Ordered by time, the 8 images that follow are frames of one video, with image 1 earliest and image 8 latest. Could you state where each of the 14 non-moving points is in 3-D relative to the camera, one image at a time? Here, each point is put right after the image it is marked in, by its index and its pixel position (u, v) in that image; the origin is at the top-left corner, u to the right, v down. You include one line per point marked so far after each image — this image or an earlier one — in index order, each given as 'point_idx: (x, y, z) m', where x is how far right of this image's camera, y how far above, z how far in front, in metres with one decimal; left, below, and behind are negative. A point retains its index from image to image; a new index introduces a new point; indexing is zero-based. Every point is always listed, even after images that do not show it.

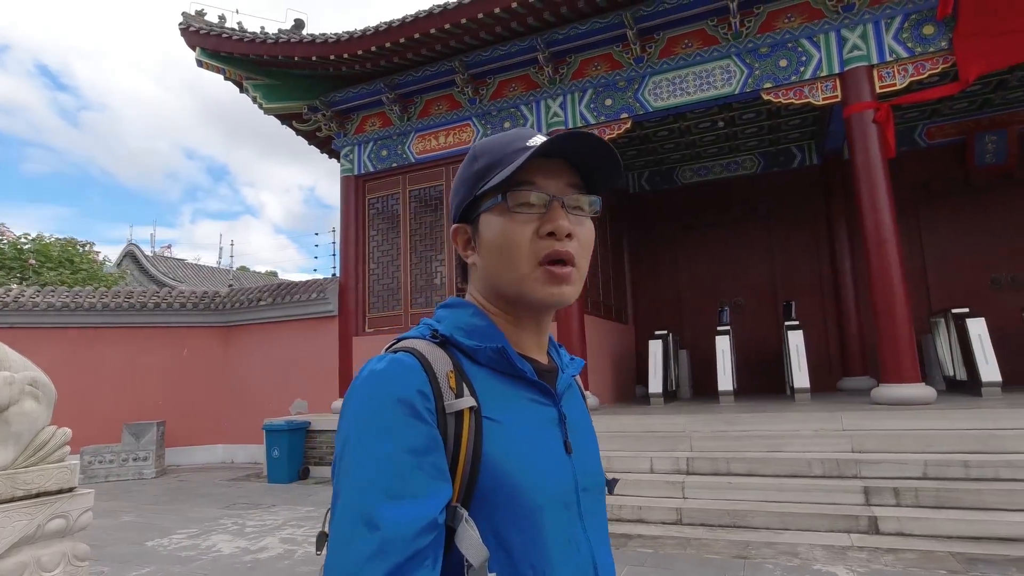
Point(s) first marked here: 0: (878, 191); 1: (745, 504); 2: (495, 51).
0: (+3.4, +0.9, +5.4) m
1: (+1.5, -1.5, +3.9) m
2: (-0.2, +2.7, +6.6) m
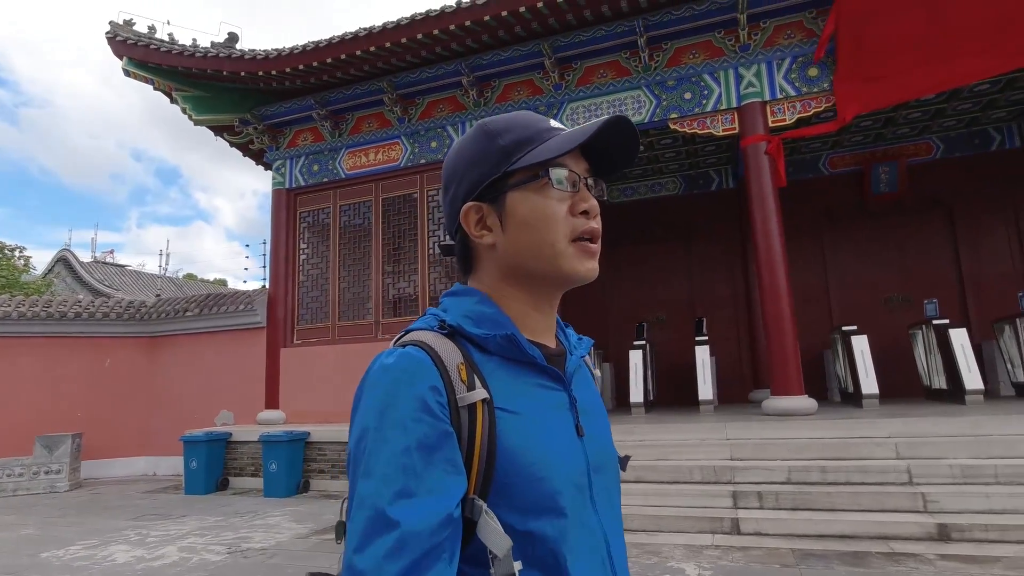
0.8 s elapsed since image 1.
0: (+2.6, +0.8, +5.9) m
1: (+0.8, -1.6, +4.2) m
2: (-1.0, +2.5, +6.9) m
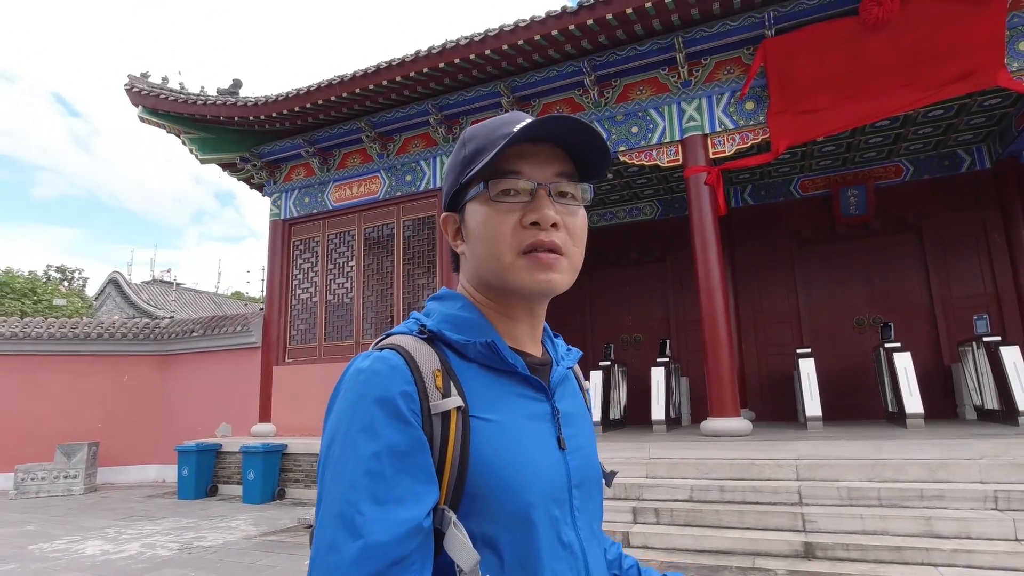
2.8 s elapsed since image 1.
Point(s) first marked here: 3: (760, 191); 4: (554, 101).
0: (+2.1, +0.5, +6.1) m
1: (+0.1, -1.8, +4.6) m
2: (-1.5, +2.2, +7.5) m
3: (+3.6, +1.4, +8.5) m
4: (+0.5, +2.2, +6.9) m
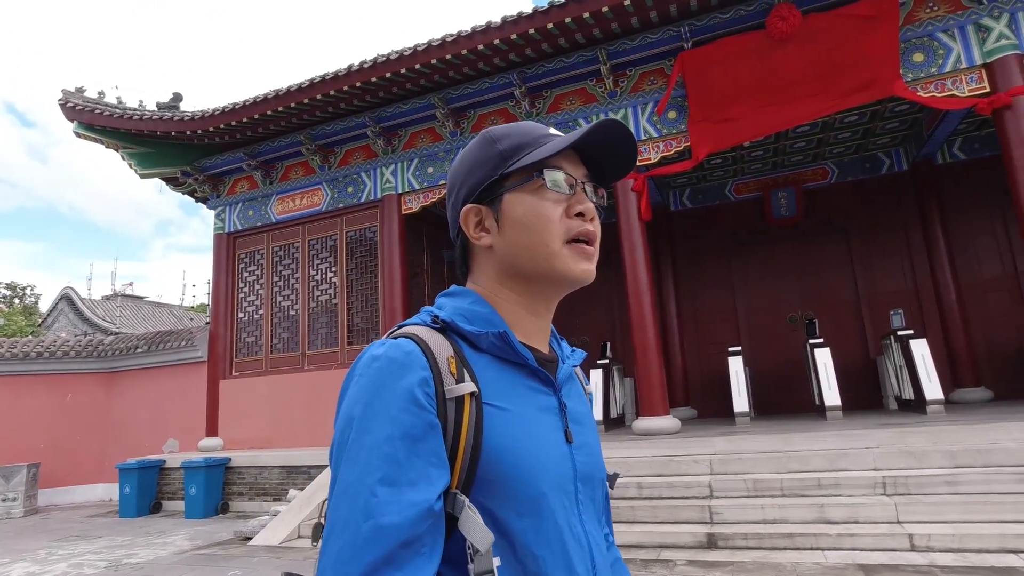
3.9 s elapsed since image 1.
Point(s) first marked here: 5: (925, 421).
0: (+1.4, +0.5, +6.4) m
1: (-0.4, -1.9, +4.7) m
2: (-2.3, +2.1, +7.5) m
3: (+2.8, +1.4, +8.8) m
4: (-0.3, +2.1, +7.1) m
5: (+3.9, -1.2, +5.5) m
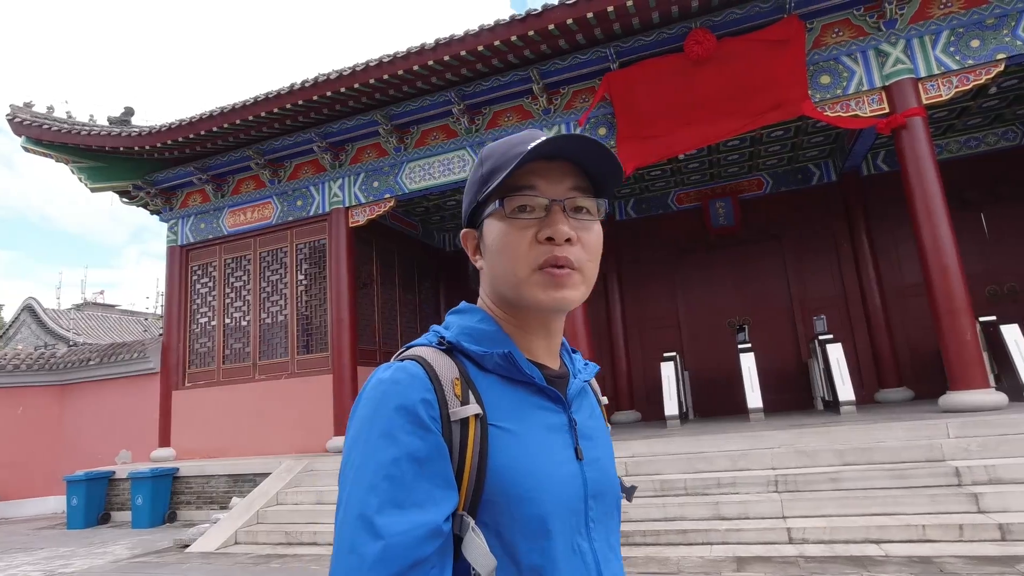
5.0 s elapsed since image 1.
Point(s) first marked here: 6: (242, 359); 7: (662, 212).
0: (+0.7, +0.3, +6.6) m
1: (-1.1, -2.0, +4.9) m
2: (-3.0, +1.9, +7.7) m
3: (+2.0, +1.3, +9.1) m
4: (-1.0, +2.0, +7.3) m
5: (+3.2, -1.3, +5.8) m
6: (-3.8, -1.0, +8.1) m
7: (+2.3, +1.2, +9.0) m
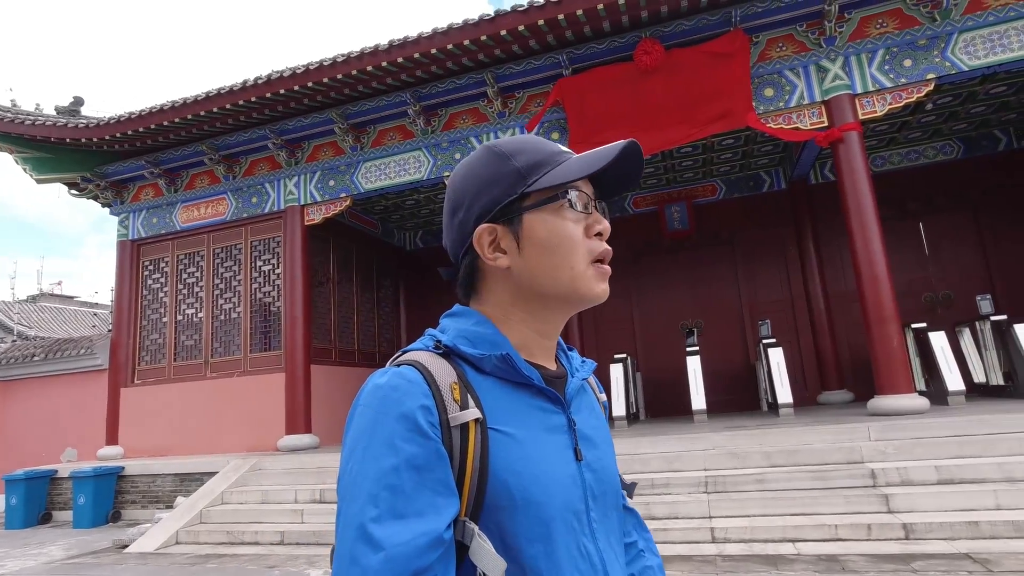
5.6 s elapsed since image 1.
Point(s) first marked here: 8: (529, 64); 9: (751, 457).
0: (+0.1, +0.3, +6.7) m
1: (-1.6, -2.0, +4.9) m
2: (-3.6, +2.0, +7.6) m
3: (+1.4, +1.3, +9.3) m
4: (-1.6, +2.0, +7.3) m
5: (+2.7, -1.4, +6.0) m
6: (-4.4, -0.9, +8.0) m
7: (+1.7, +1.1, +9.2) m
8: (+0.2, +2.5, +6.4) m
9: (+1.9, -1.4, +4.7) m
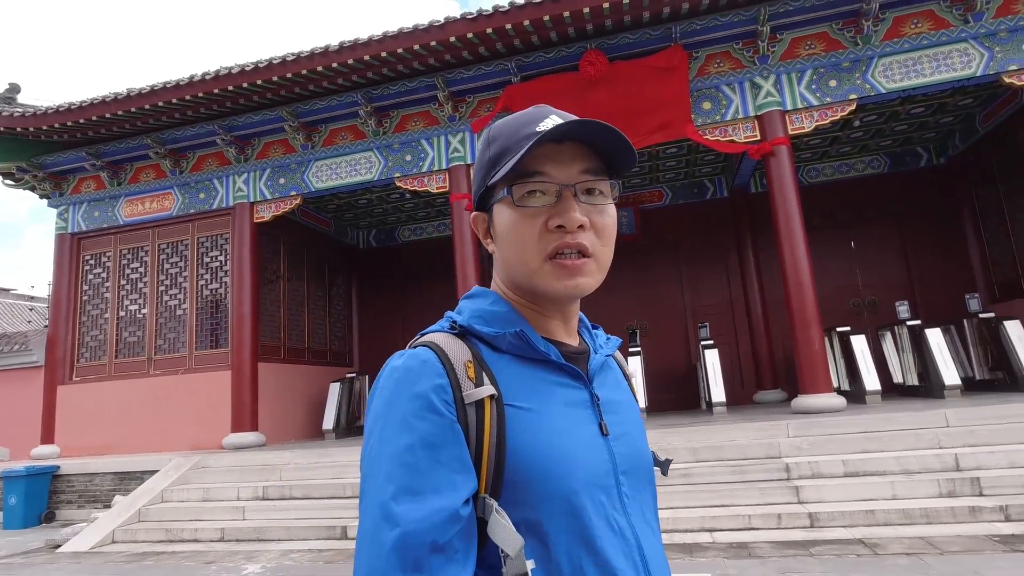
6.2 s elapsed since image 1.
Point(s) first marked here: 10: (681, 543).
0: (-0.5, +0.3, +6.9) m
1: (-2.1, -2.0, +5.0) m
2: (-4.2, +2.0, +7.5) m
3: (+0.6, +1.3, +9.5) m
4: (-2.2, +2.0, +7.3) m
5: (+2.1, -1.4, +6.3) m
6: (-5.1, -0.9, +7.9) m
7: (+0.9, +1.1, +9.4) m
8: (-0.4, +2.4, +6.5) m
9: (+1.4, -1.4, +5.0) m
10: (+1.1, -1.7, +3.9) m
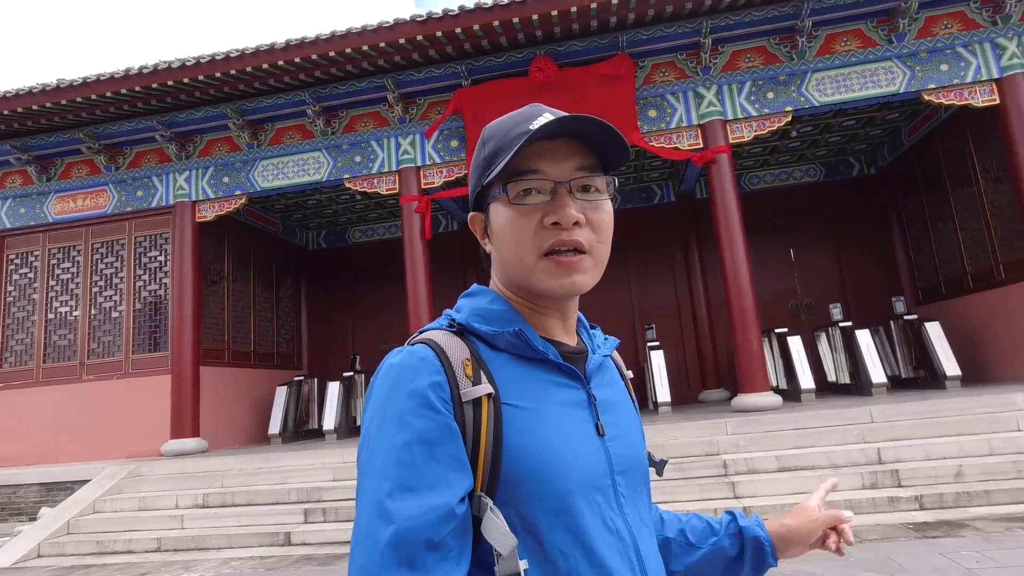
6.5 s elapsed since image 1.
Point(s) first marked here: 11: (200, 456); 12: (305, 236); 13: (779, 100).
0: (-1.1, +0.3, +6.8) m
1: (-2.5, -2.0, +4.8) m
2: (-4.8, +2.0, +7.2) m
3: (-0.1, +1.2, +9.6) m
4: (-2.8, +2.0, +7.2) m
5: (+1.6, -1.5, +6.5) m
6: (-5.7, -0.9, +7.5) m
7: (+0.2, +1.1, +9.5) m
8: (-0.9, +2.4, +6.5) m
9: (+1.0, -1.4, +5.1) m
10: (+0.8, -1.7, +4.0) m
11: (-3.6, -1.9, +6.7) m
12: (-3.5, +0.9, +9.9) m
13: (+2.9, +2.0, +6.3) m
